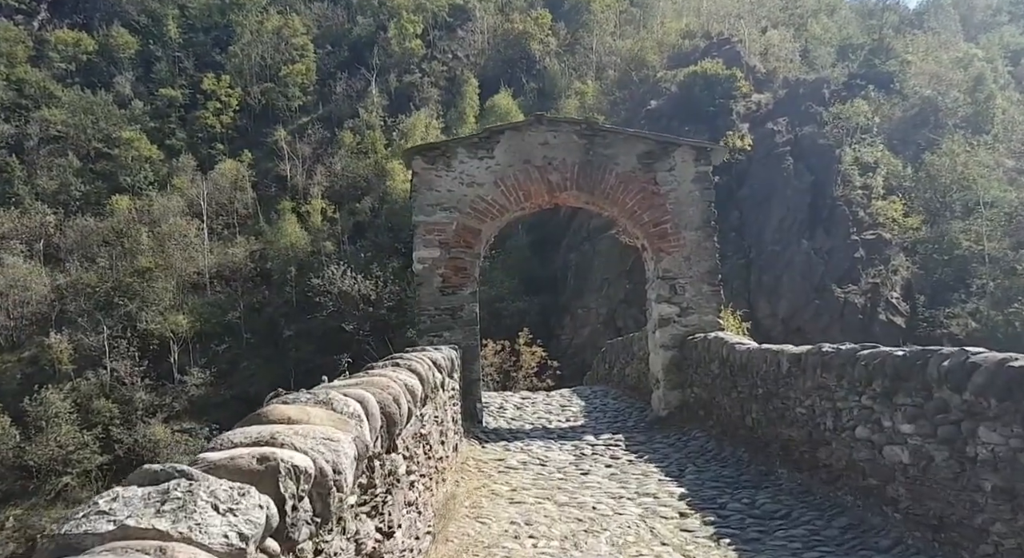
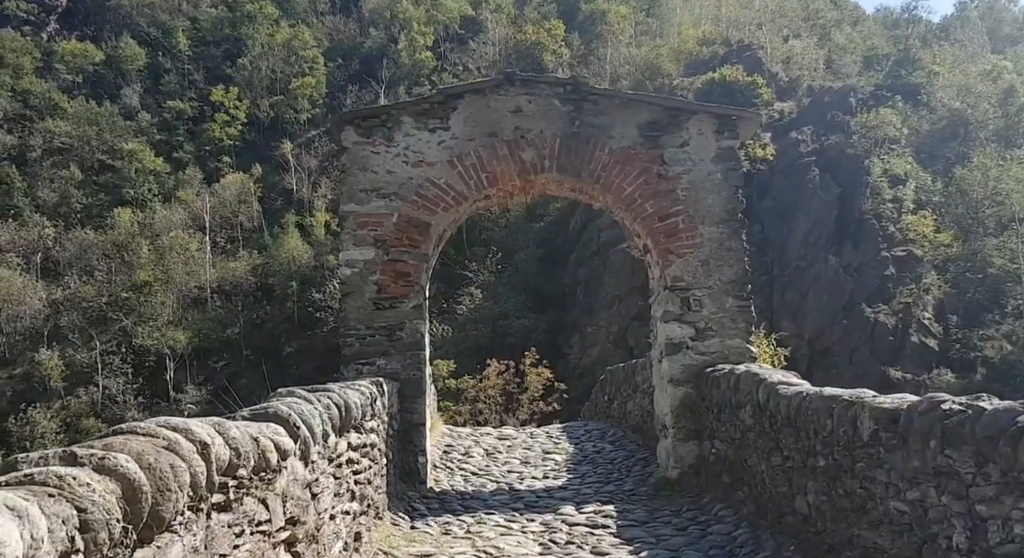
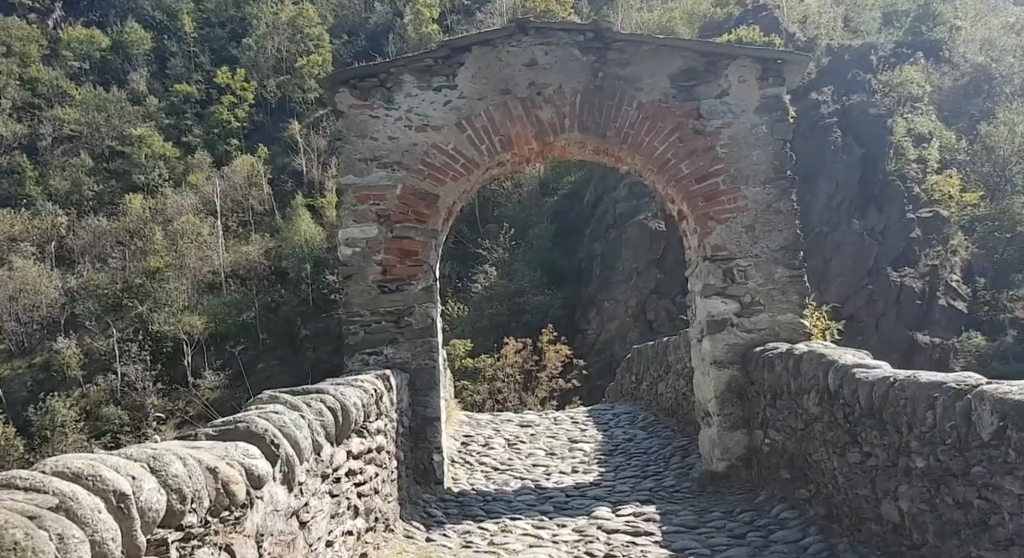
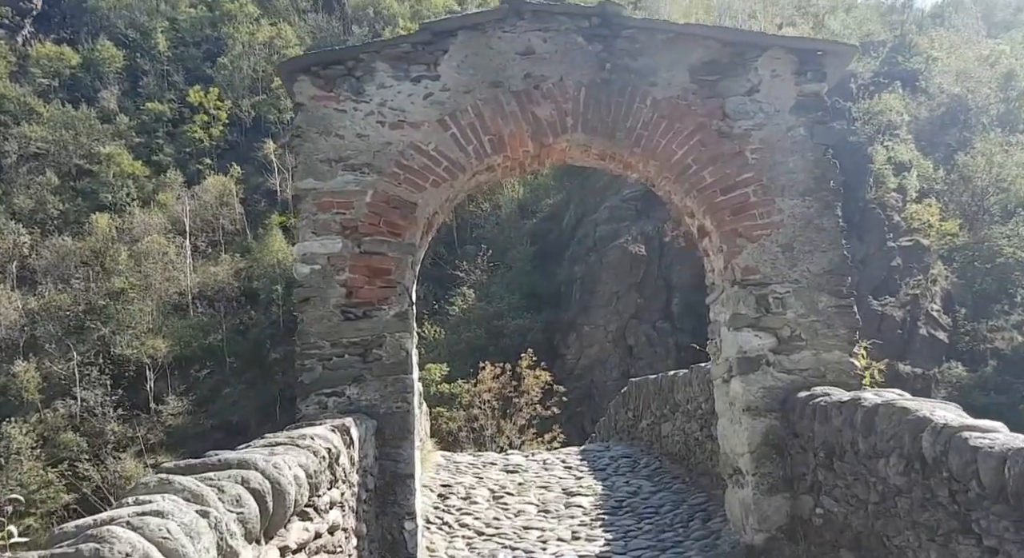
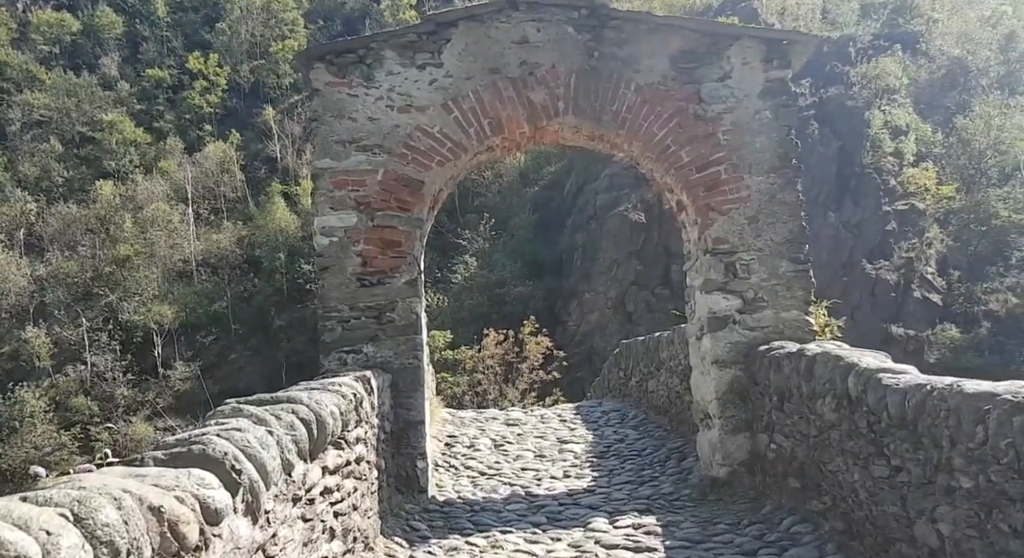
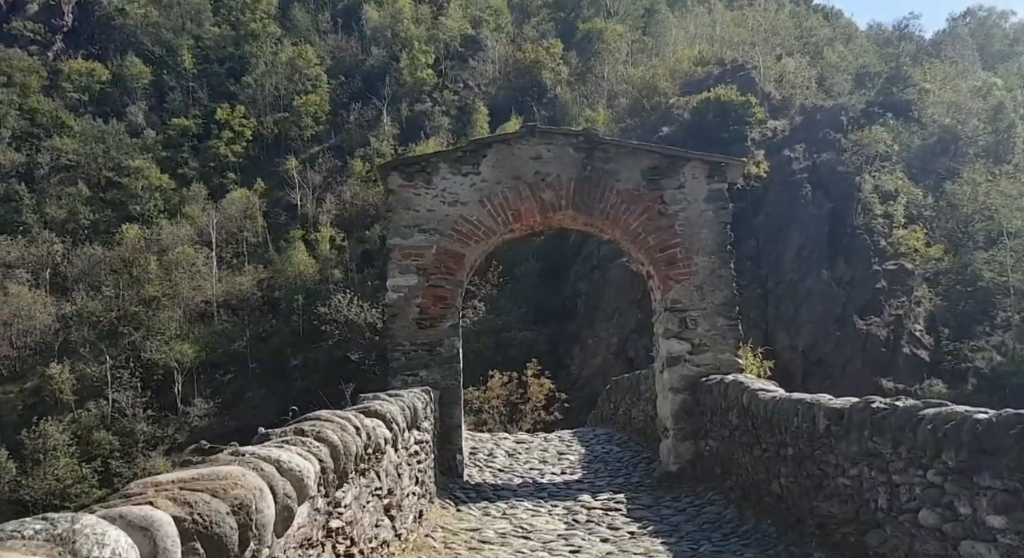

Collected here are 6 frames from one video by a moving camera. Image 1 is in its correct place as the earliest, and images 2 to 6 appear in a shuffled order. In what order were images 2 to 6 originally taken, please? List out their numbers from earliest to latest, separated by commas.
6, 2, 3, 5, 4
